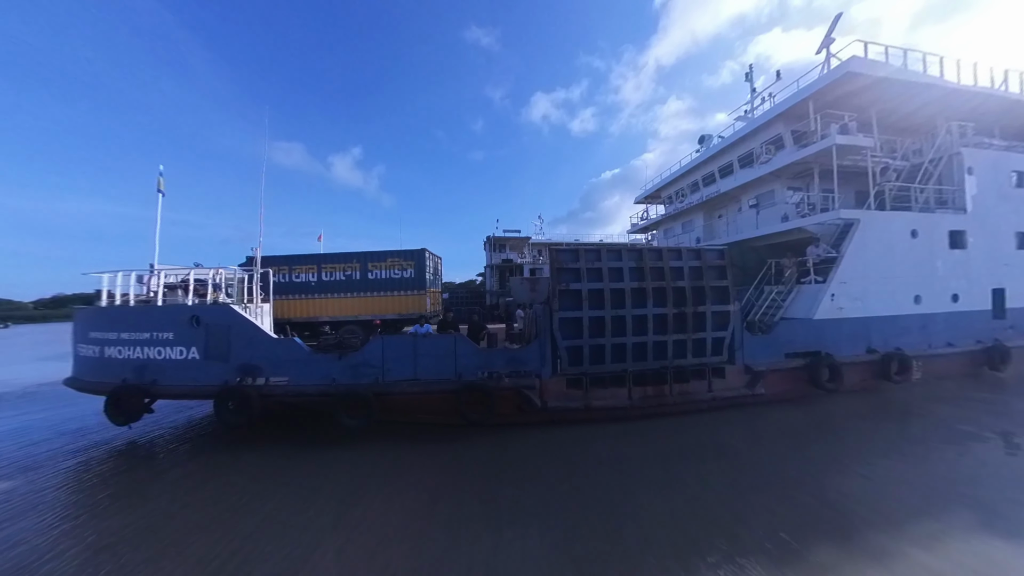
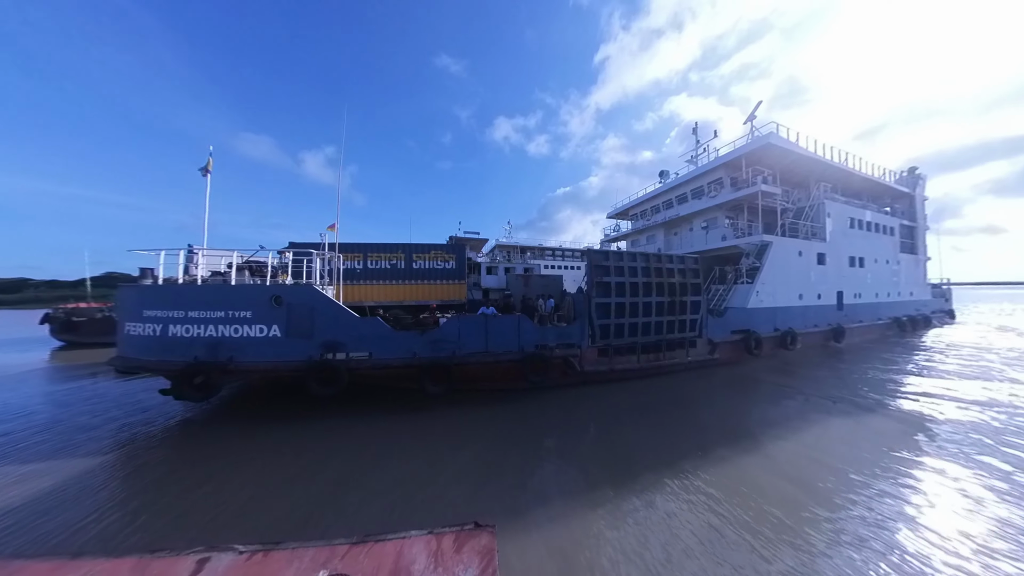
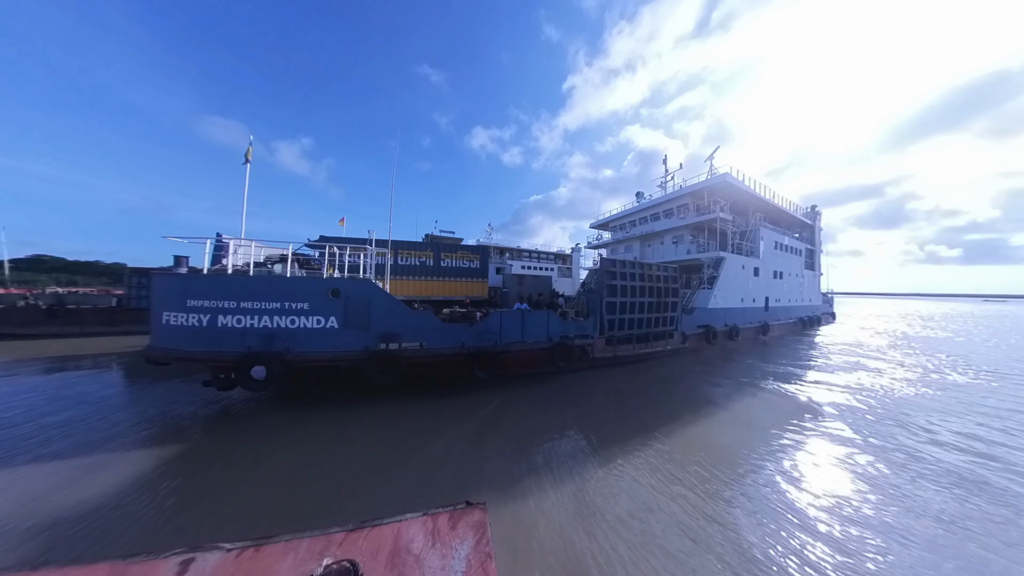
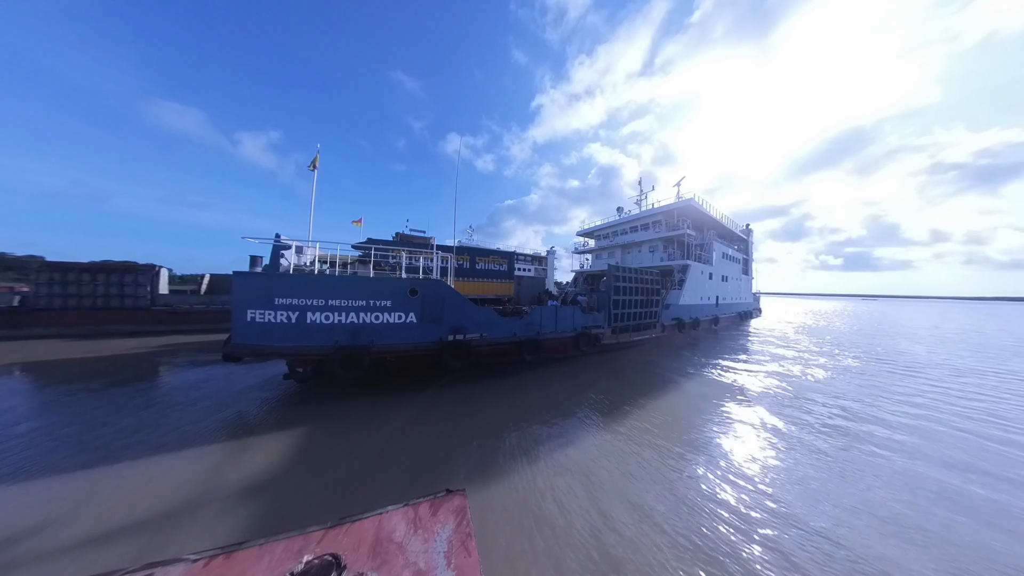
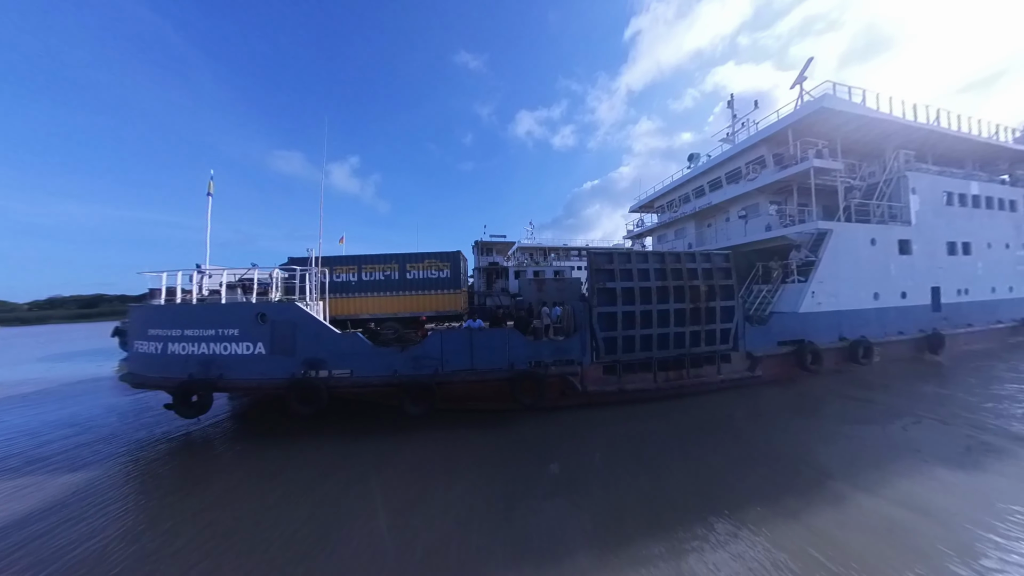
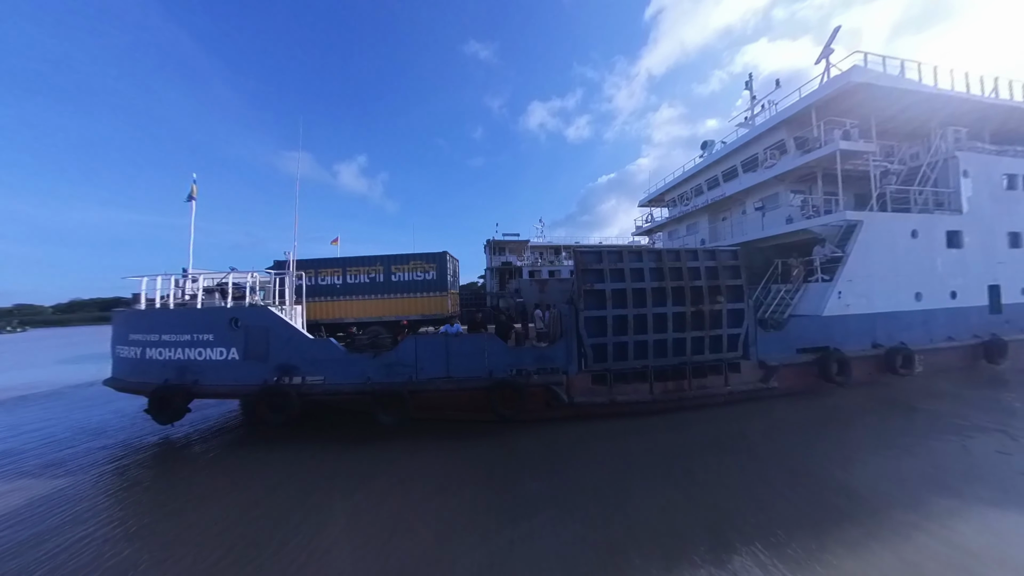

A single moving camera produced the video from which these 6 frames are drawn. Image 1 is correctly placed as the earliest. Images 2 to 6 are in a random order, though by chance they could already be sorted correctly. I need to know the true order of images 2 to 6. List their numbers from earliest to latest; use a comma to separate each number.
6, 5, 2, 3, 4
